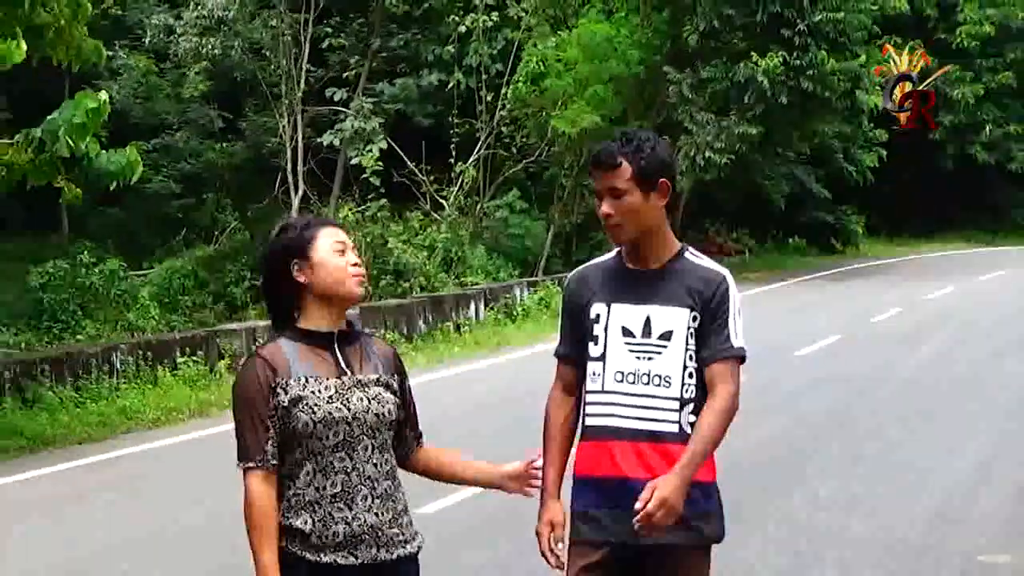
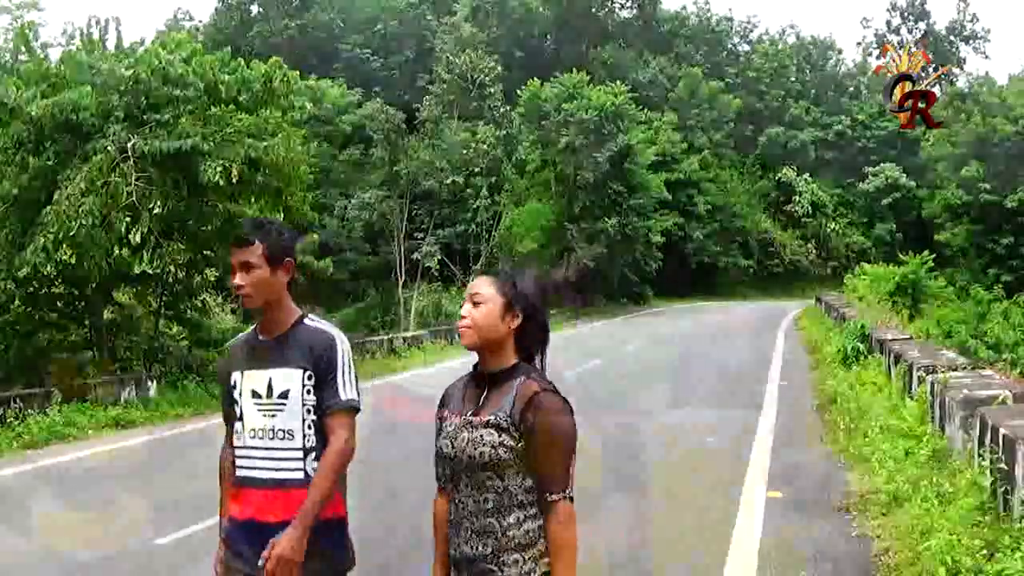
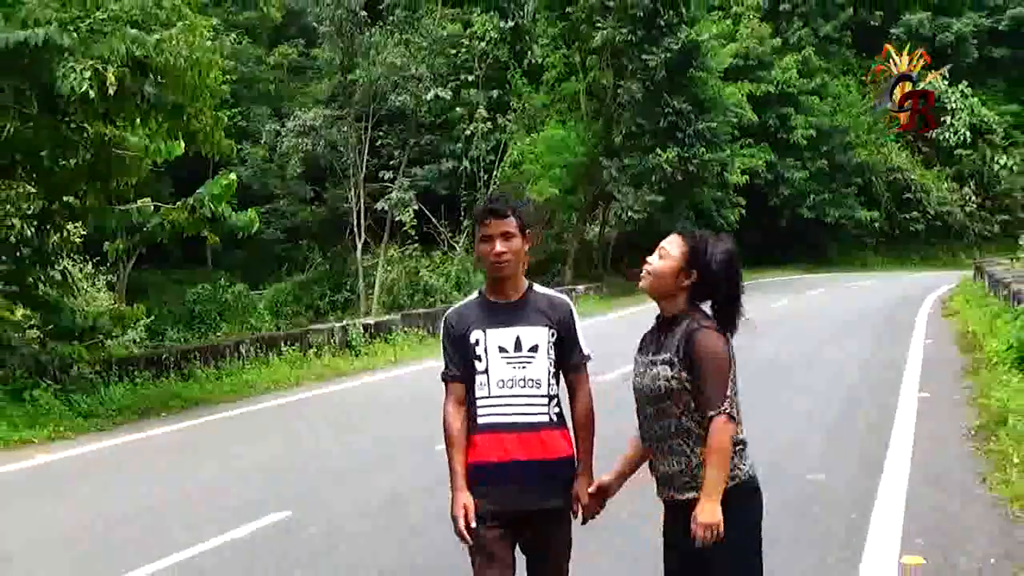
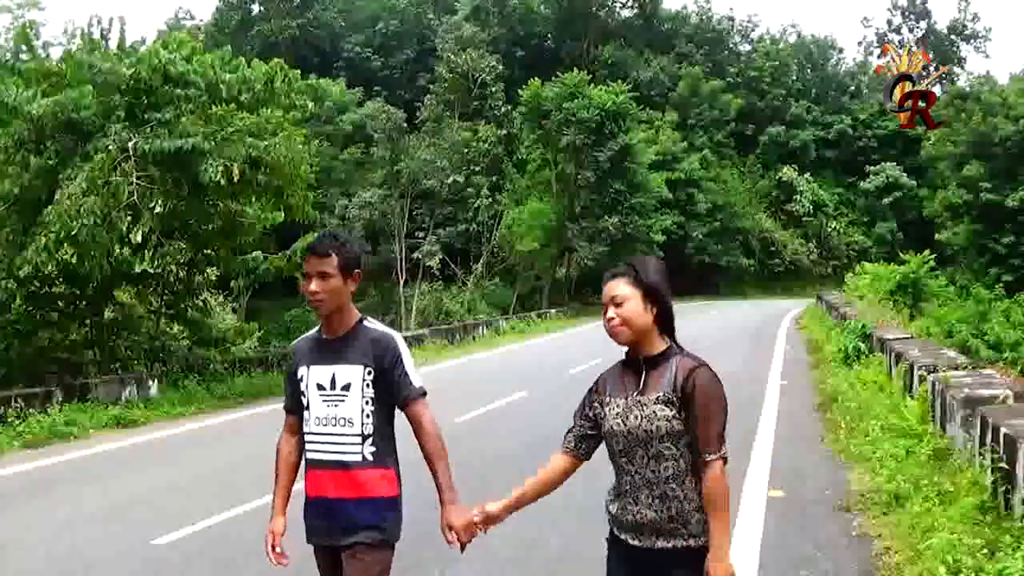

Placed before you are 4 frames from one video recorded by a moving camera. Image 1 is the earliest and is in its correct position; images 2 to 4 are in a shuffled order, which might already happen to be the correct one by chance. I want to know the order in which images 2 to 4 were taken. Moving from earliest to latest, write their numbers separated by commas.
3, 4, 2
